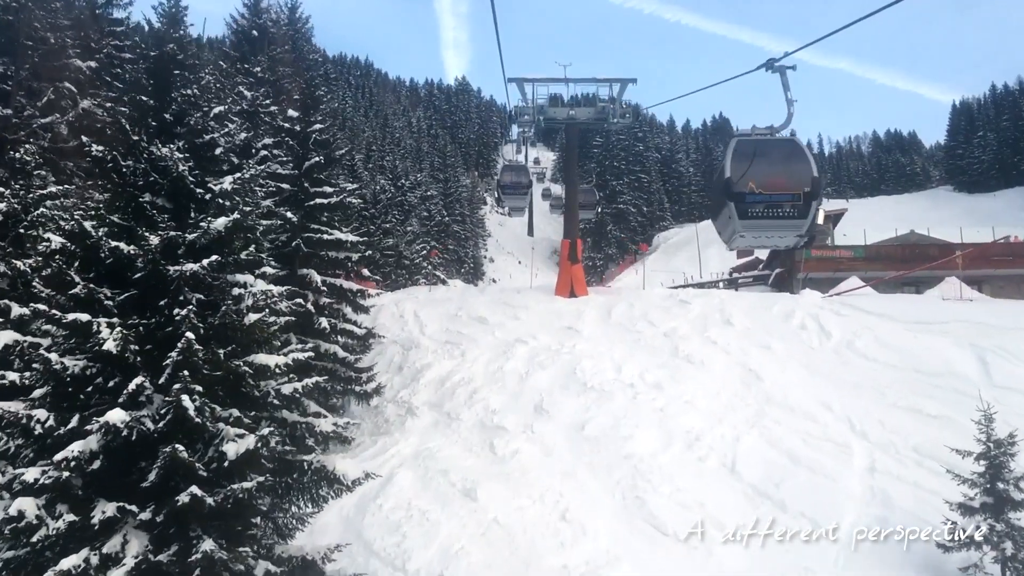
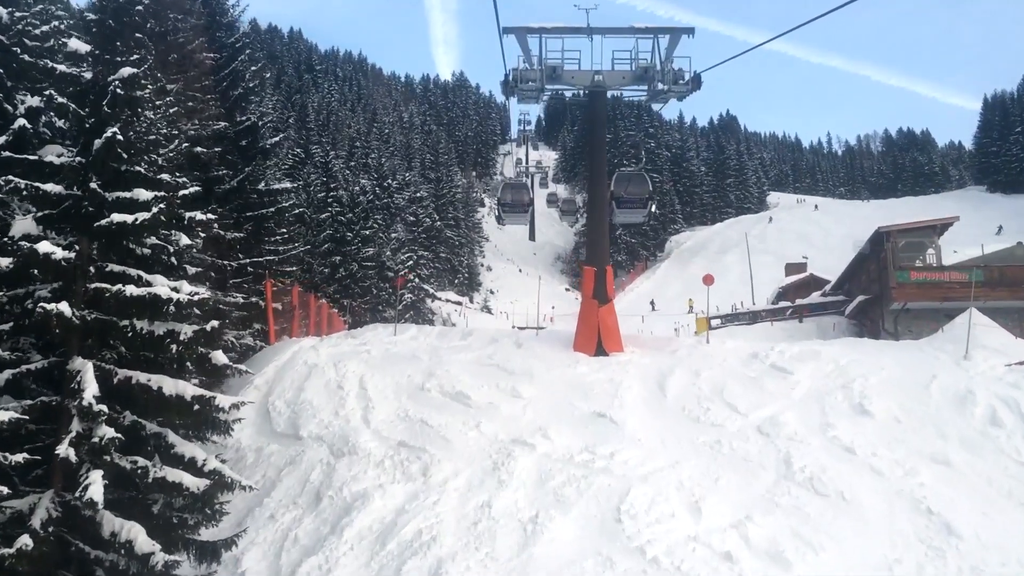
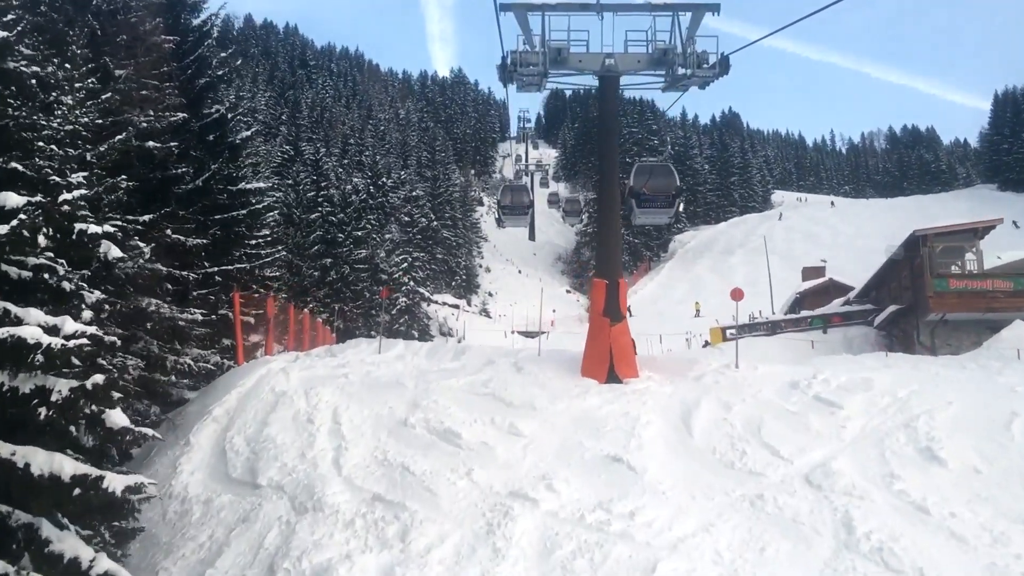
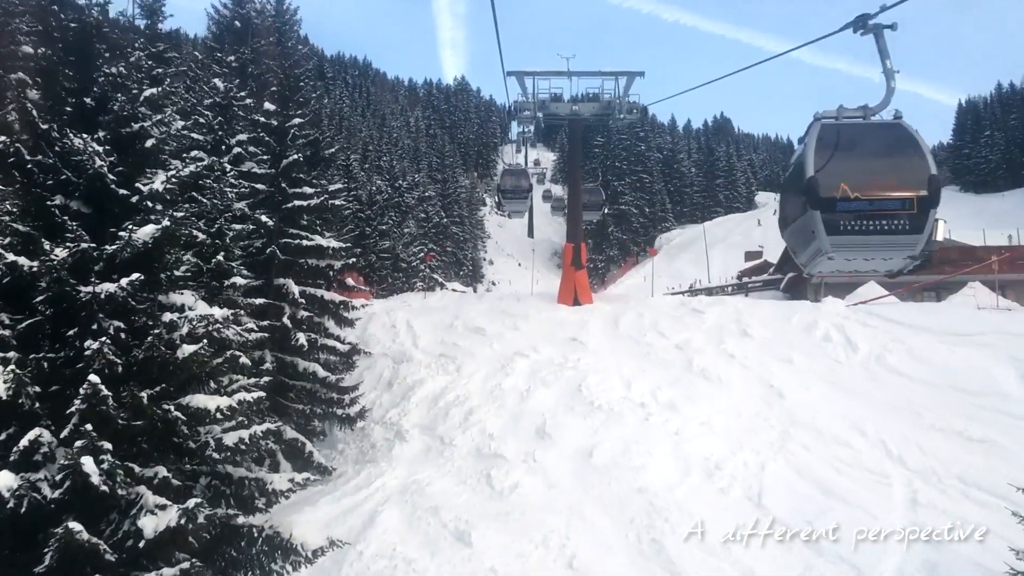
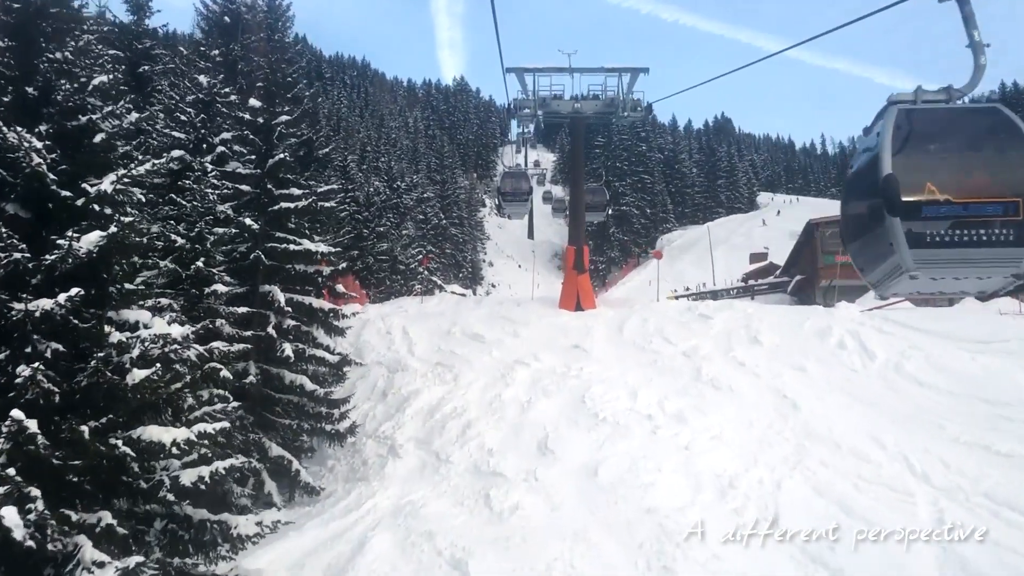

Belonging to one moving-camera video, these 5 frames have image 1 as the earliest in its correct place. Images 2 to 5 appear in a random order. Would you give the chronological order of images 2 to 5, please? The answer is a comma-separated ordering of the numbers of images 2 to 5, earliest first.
4, 5, 2, 3
